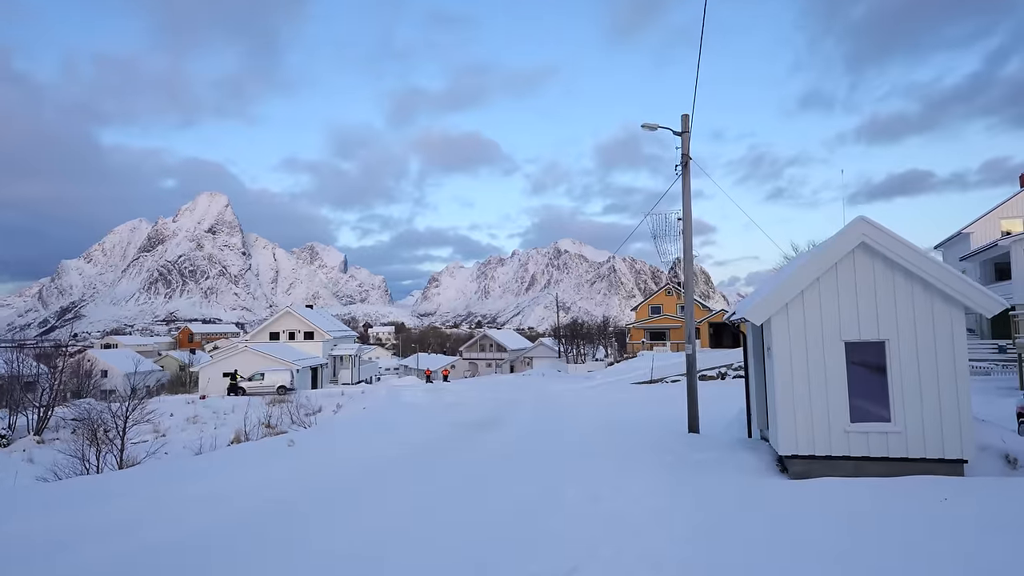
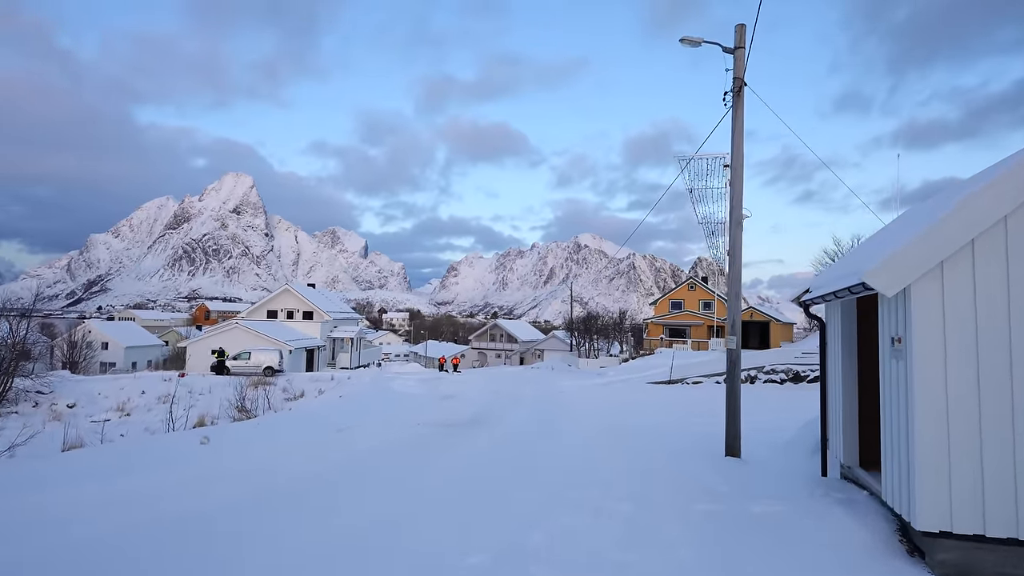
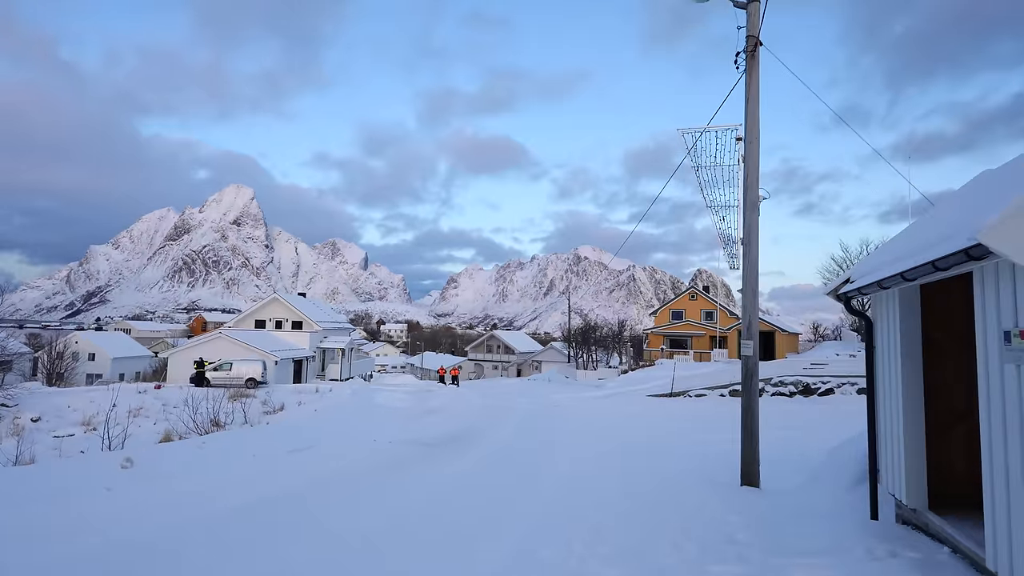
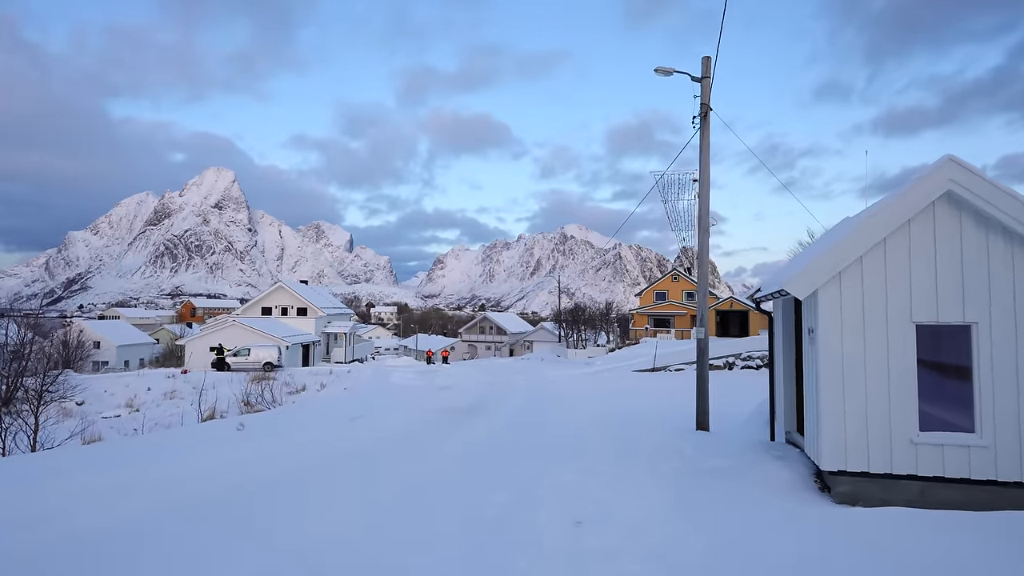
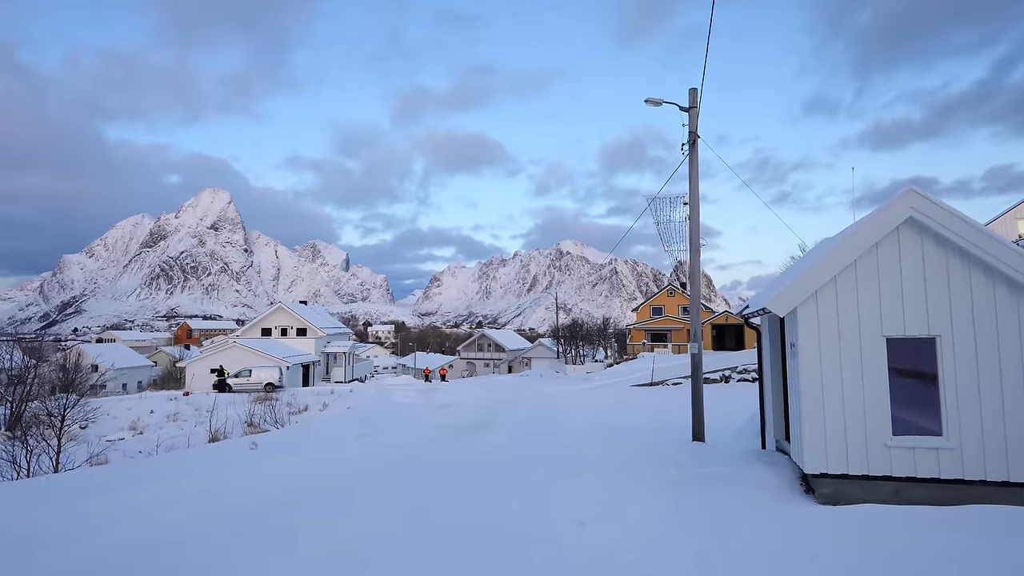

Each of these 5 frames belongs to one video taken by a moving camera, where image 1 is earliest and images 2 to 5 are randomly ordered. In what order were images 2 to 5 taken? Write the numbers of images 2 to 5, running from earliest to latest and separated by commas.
5, 4, 2, 3
